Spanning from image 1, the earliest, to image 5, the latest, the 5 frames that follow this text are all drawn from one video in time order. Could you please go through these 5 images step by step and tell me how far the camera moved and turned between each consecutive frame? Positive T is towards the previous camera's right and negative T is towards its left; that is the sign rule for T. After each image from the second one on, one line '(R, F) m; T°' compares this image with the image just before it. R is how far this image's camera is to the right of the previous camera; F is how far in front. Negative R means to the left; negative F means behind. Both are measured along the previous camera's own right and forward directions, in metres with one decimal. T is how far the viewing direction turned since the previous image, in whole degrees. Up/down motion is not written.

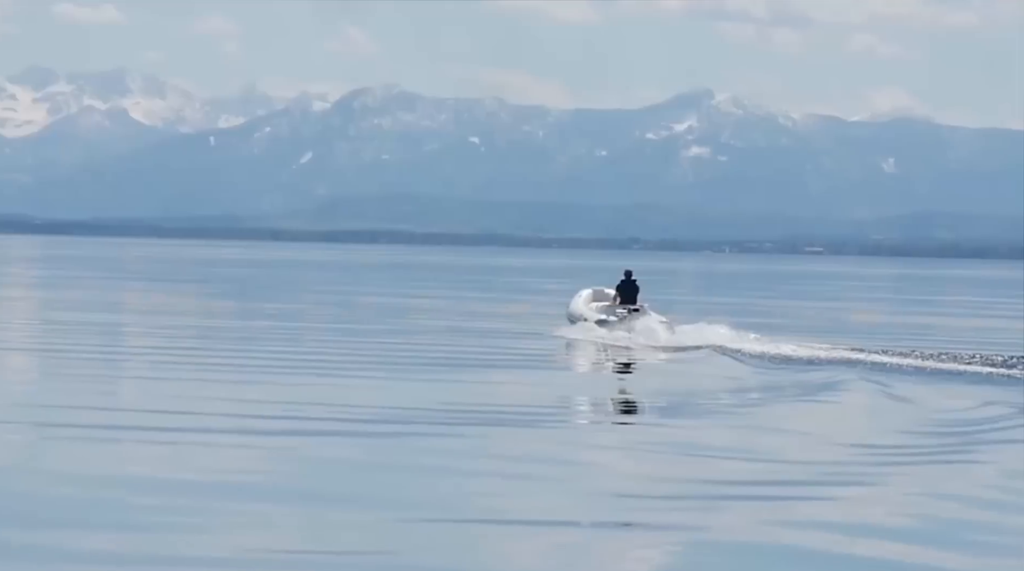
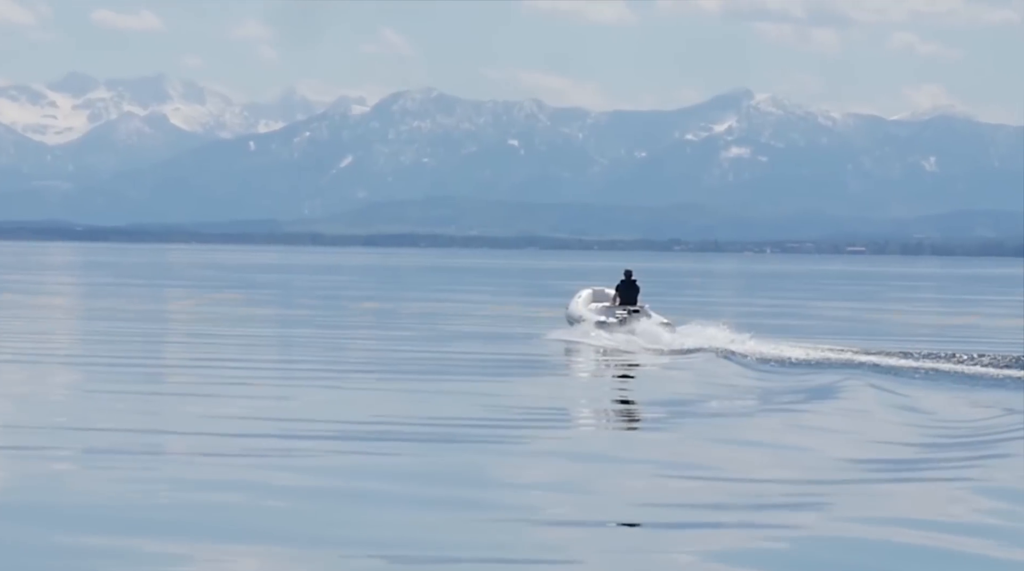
(+0.3, +0.9) m; -1°
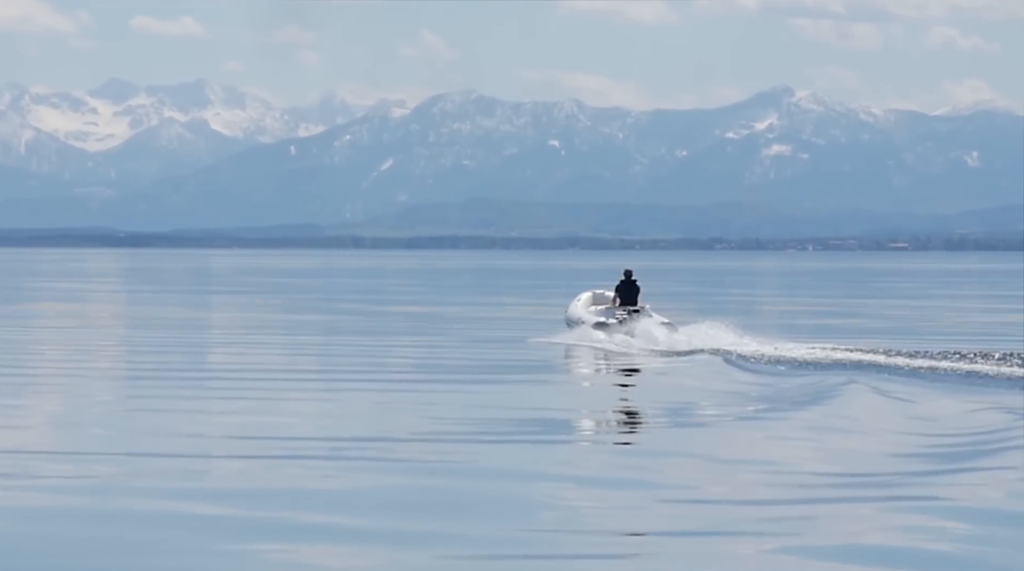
(+0.3, +0.6) m; -1°
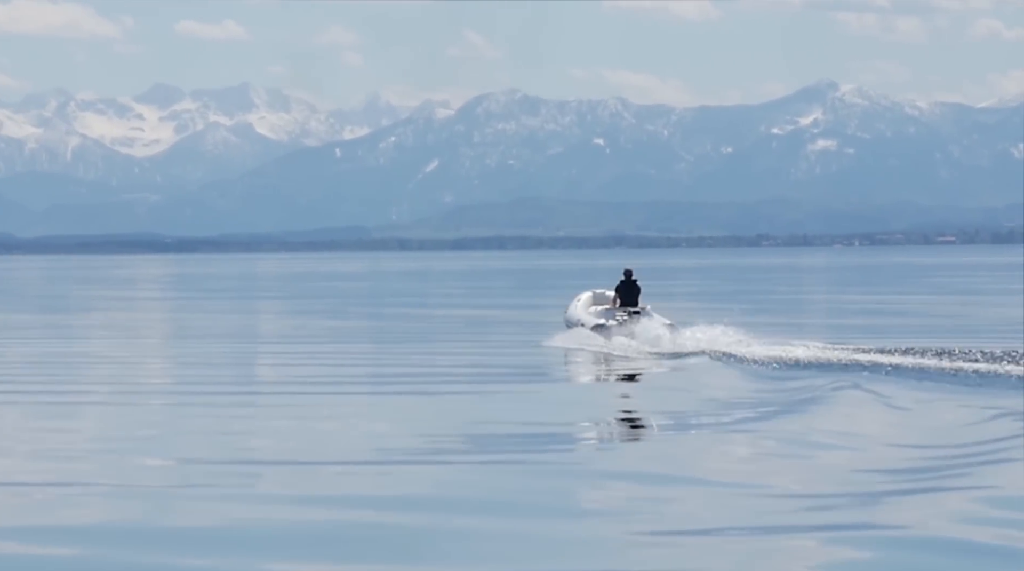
(+0.2, 0.0) m; -1°
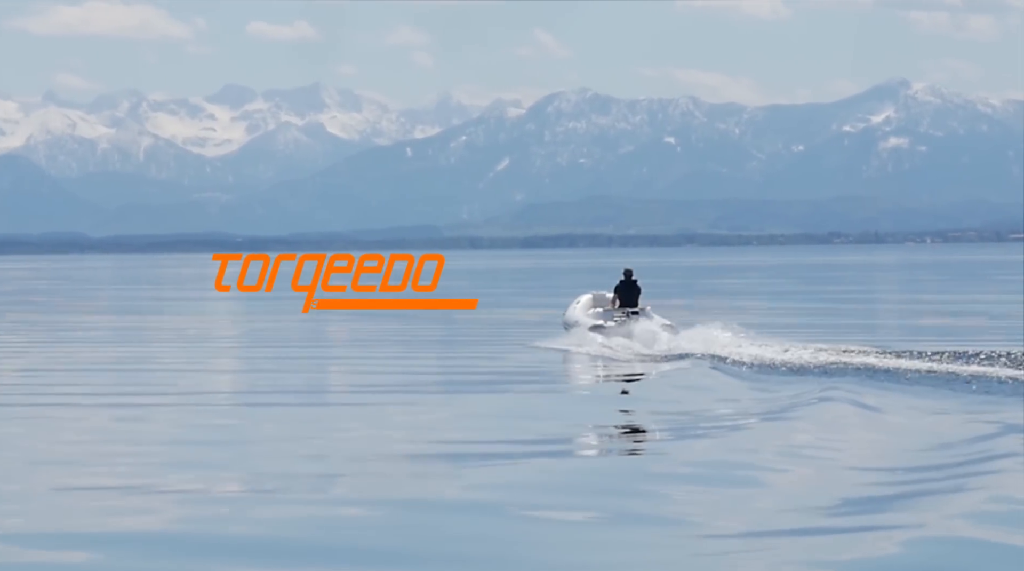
(+0.4, +0.3) m; -2°
